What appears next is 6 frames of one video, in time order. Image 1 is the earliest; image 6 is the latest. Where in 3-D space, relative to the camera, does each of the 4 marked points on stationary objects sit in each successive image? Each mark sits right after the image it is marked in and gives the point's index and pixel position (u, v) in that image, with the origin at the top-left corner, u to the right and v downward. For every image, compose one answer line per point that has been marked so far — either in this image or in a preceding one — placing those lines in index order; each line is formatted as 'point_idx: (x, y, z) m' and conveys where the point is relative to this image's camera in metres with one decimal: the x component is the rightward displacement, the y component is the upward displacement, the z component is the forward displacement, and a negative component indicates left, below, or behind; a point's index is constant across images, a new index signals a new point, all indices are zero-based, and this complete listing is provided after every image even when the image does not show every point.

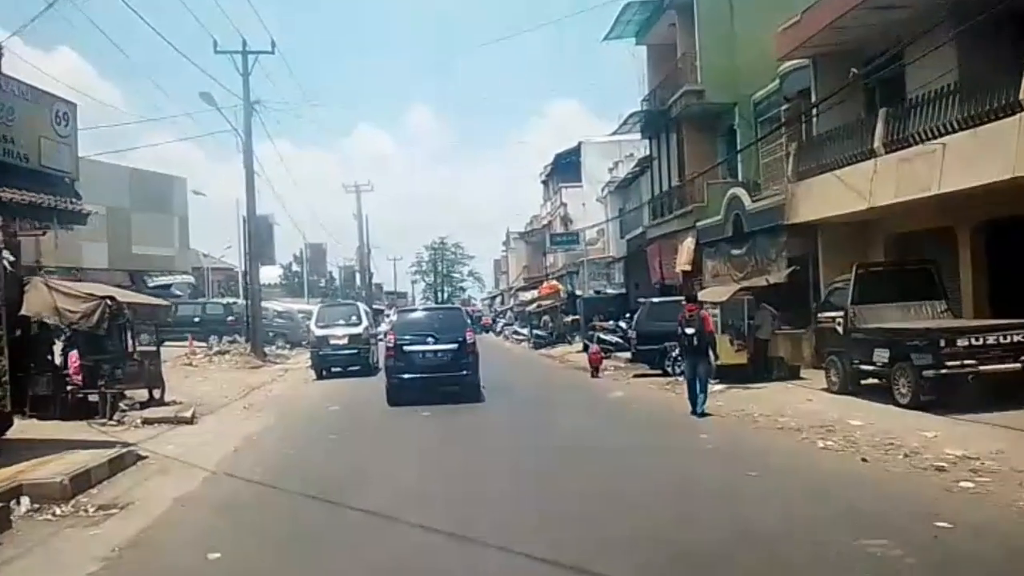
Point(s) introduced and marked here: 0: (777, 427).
0: (+3.6, -1.9, +14.8) m
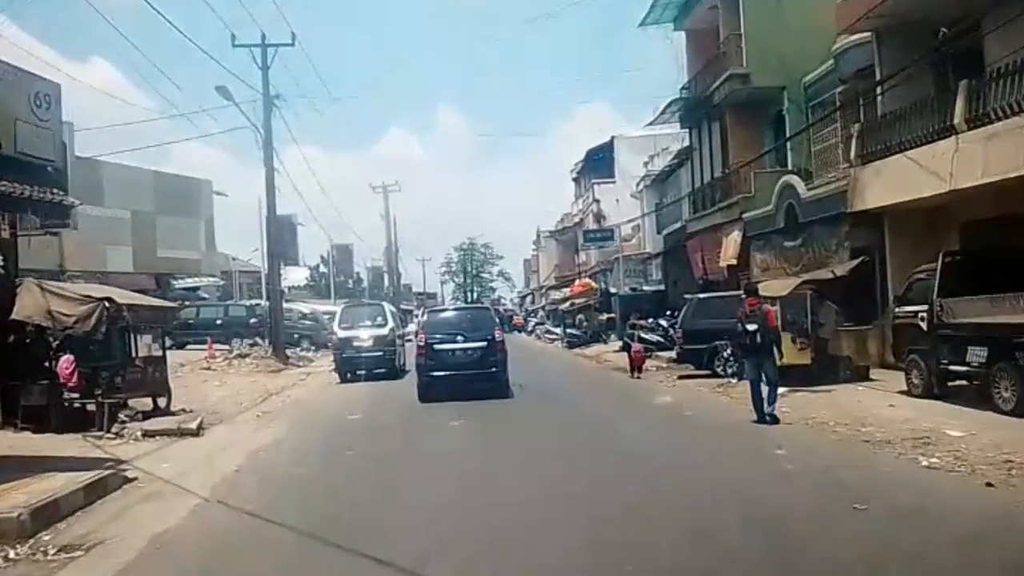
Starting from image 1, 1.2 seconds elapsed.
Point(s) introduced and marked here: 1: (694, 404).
0: (+4.1, -1.8, +12.8) m
1: (+3.2, -2.1, +19.0) m
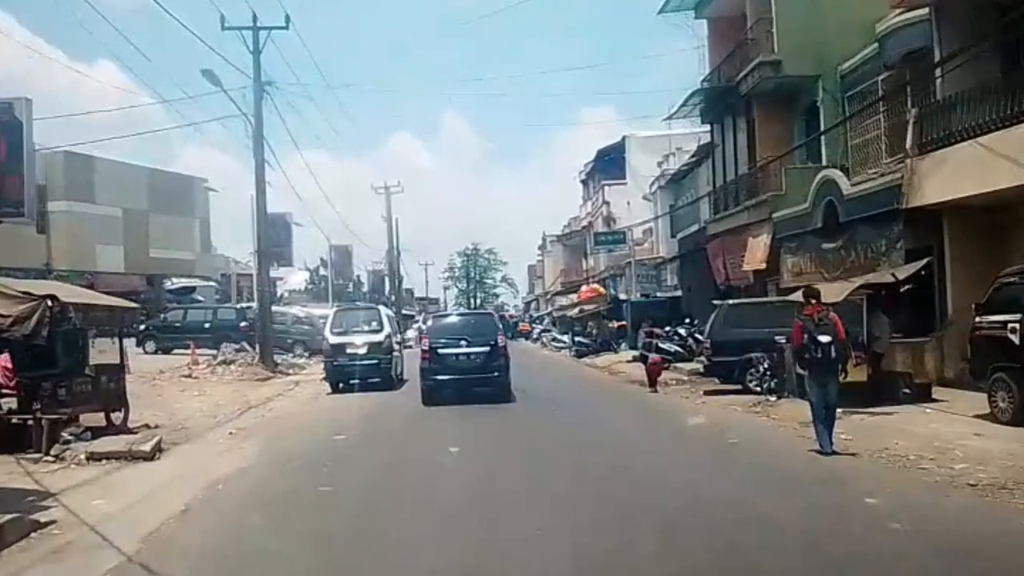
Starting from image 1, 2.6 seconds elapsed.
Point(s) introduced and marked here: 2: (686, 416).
0: (+4.2, -1.8, +10.3) m
1: (+3.3, -2.1, +16.5) m
2: (+2.9, -2.2, +18.2) m
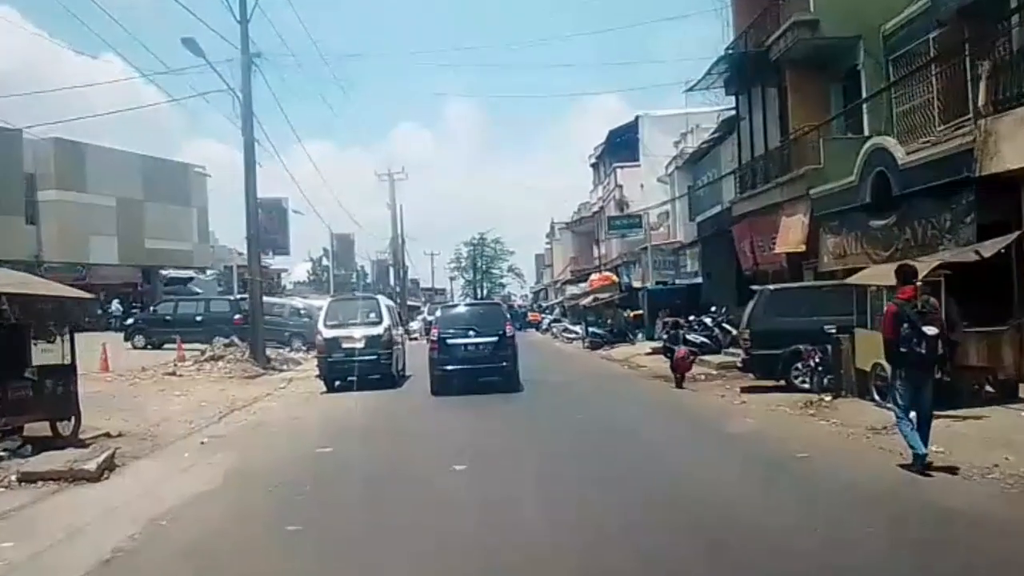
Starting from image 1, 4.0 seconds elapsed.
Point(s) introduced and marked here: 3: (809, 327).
0: (+4.4, -1.6, +7.9) m
1: (+3.5, -1.9, +14.1) m
2: (+3.1, -1.9, +15.8) m
3: (+4.9, -0.7, +18.0) m
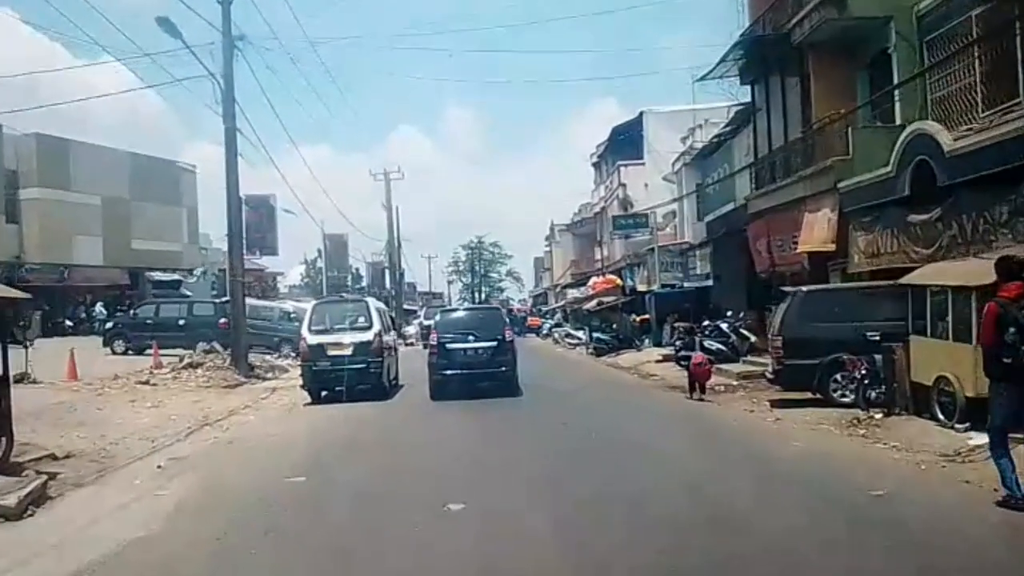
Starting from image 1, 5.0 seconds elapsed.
0: (+4.5, -1.6, +5.9) m
1: (+3.6, -1.9, +12.1) m
2: (+3.2, -2.0, +13.8) m
3: (+4.9, -0.7, +16.0) m
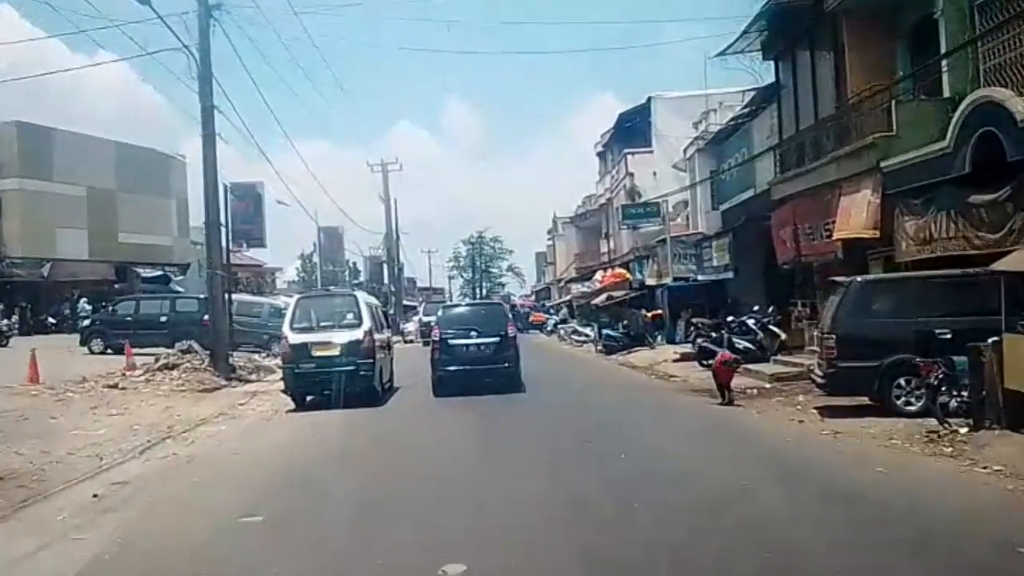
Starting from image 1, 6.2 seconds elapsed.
0: (+4.6, -1.5, +3.6) m
1: (+3.7, -1.8, +9.8) m
2: (+3.3, -1.8, +11.5) m
3: (+5.0, -0.5, +13.7) m
